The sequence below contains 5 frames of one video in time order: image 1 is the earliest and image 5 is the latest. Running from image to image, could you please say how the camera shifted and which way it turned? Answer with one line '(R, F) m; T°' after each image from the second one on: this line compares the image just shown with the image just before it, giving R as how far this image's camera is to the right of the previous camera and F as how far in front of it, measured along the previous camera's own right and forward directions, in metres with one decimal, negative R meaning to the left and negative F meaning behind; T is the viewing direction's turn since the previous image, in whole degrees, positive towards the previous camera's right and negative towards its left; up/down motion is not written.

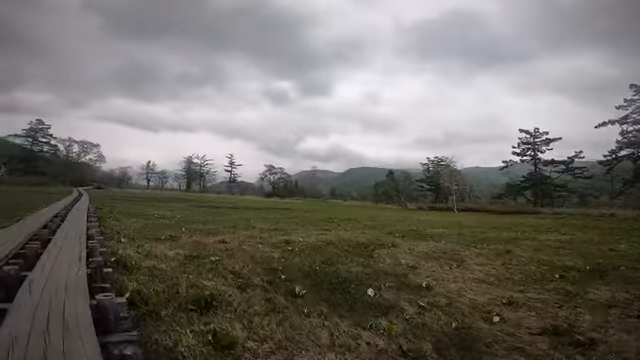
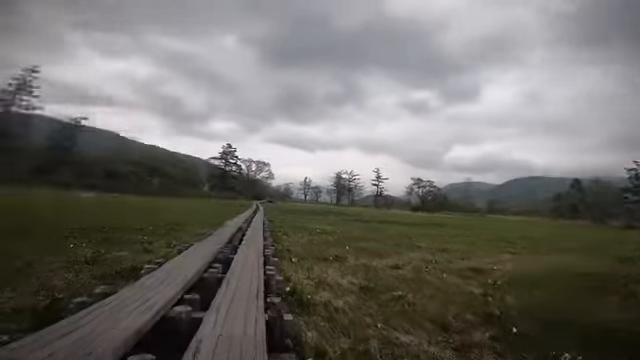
(-1.9, +2.6) m; -25°
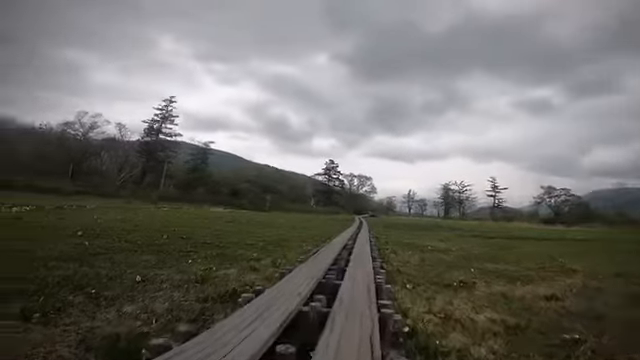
(-0.3, +1.4) m; -18°
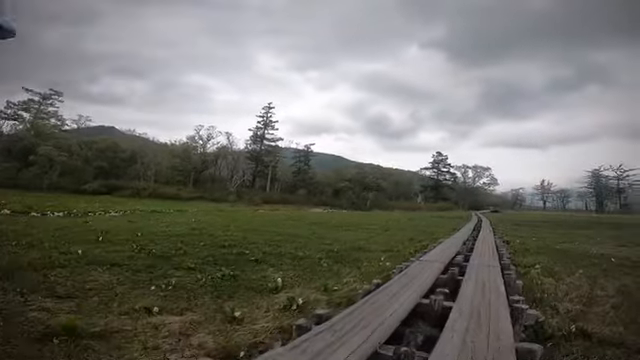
(+0.9, +5.7) m; -19°
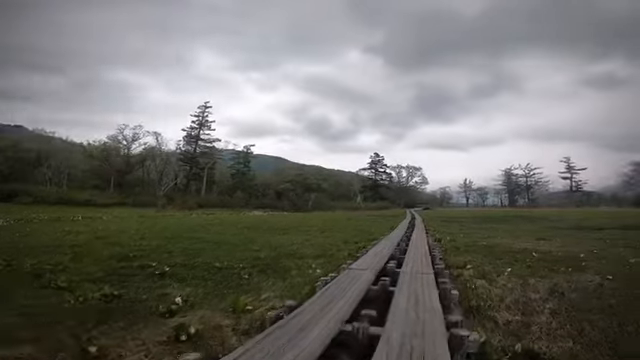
(+0.6, +1.2) m; +10°
